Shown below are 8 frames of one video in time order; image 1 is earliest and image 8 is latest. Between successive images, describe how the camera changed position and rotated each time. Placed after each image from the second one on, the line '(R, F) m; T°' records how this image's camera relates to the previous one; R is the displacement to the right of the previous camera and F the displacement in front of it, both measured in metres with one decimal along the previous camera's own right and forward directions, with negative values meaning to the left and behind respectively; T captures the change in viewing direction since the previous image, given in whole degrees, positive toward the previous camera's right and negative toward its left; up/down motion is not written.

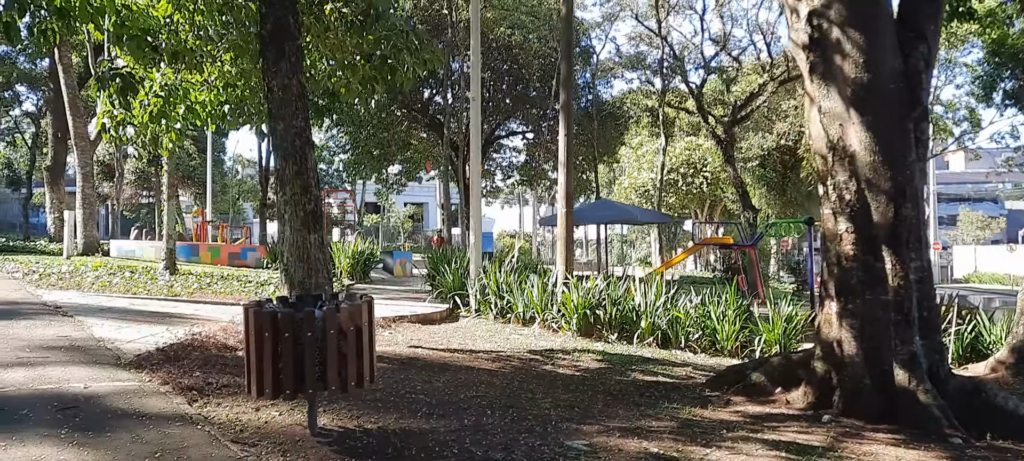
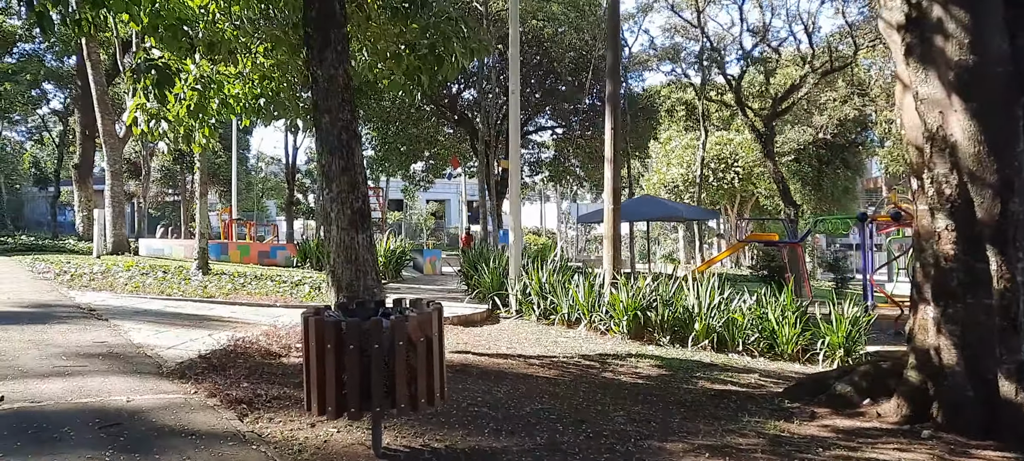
(-0.3, +0.4) m; -1°
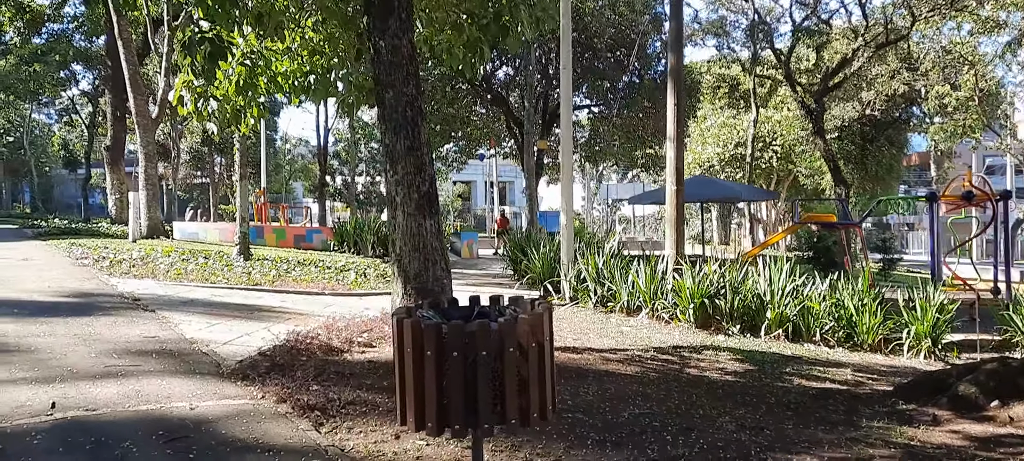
(-0.4, +0.5) m; -2°
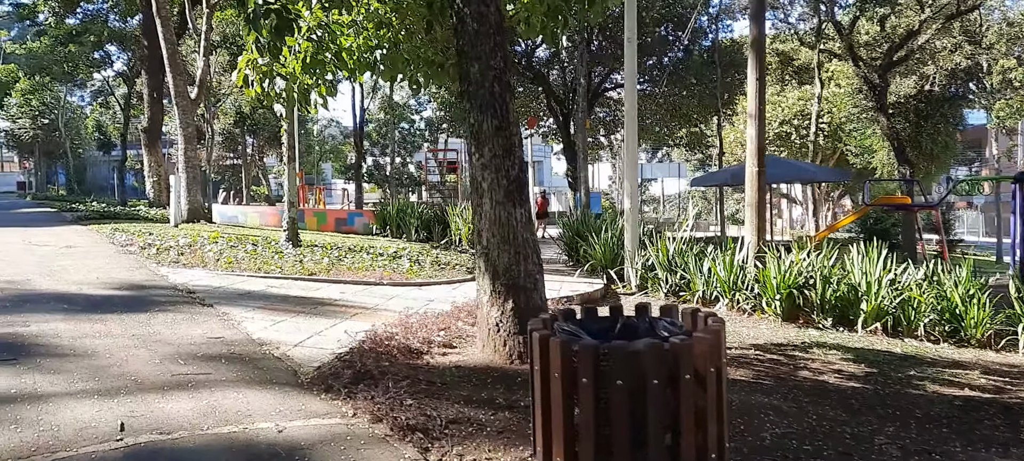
(-0.5, +0.6) m; -2°
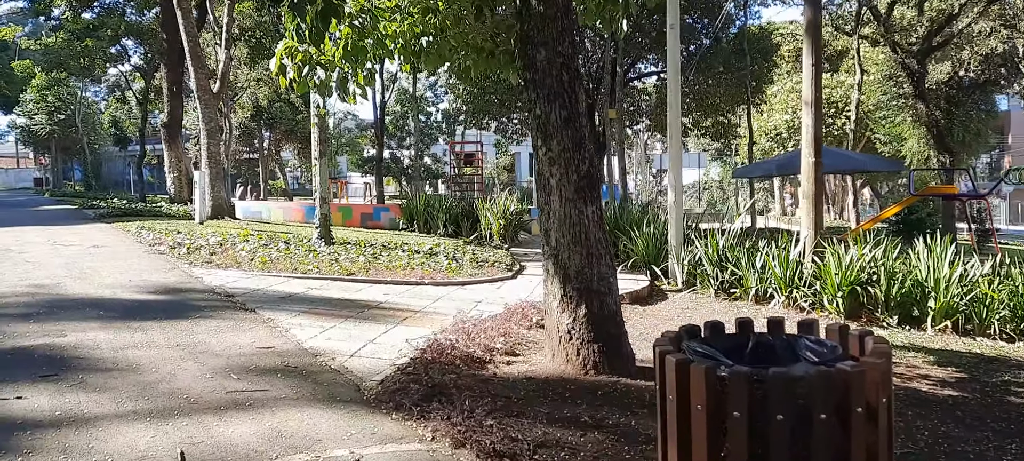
(-0.4, +0.4) m; -1°
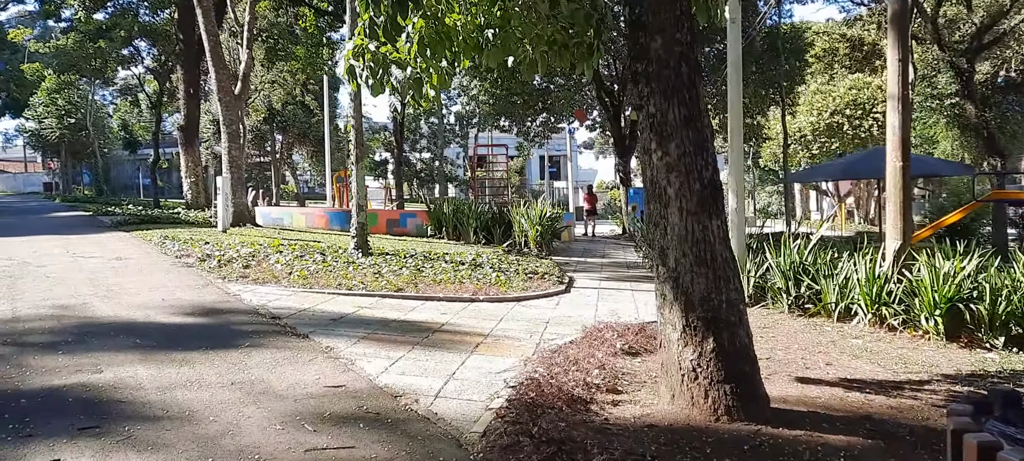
(-0.6, +0.7) m; 0°
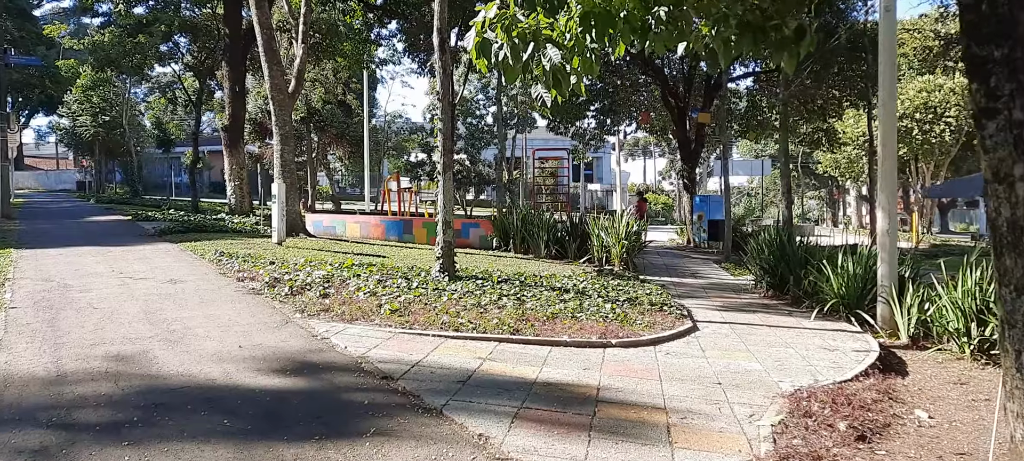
(-0.9, +1.4) m; -2°
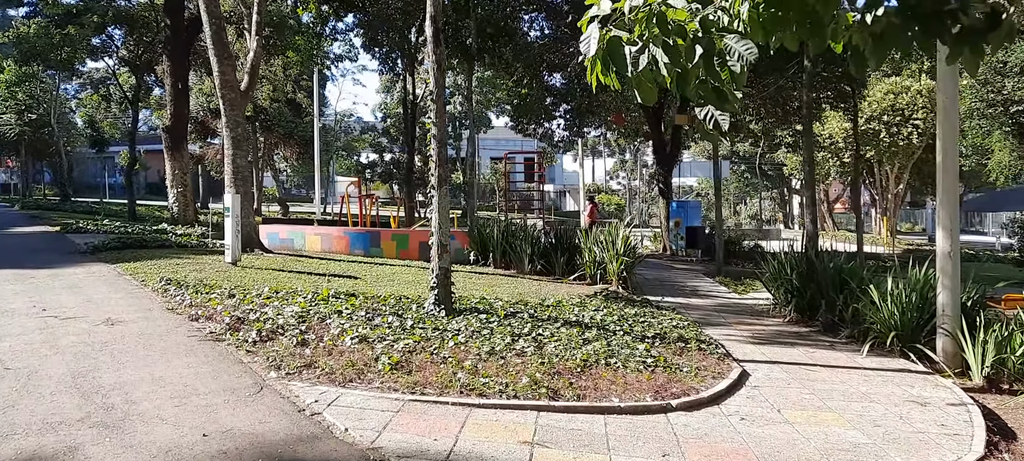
(-0.6, +1.3) m; +4°
